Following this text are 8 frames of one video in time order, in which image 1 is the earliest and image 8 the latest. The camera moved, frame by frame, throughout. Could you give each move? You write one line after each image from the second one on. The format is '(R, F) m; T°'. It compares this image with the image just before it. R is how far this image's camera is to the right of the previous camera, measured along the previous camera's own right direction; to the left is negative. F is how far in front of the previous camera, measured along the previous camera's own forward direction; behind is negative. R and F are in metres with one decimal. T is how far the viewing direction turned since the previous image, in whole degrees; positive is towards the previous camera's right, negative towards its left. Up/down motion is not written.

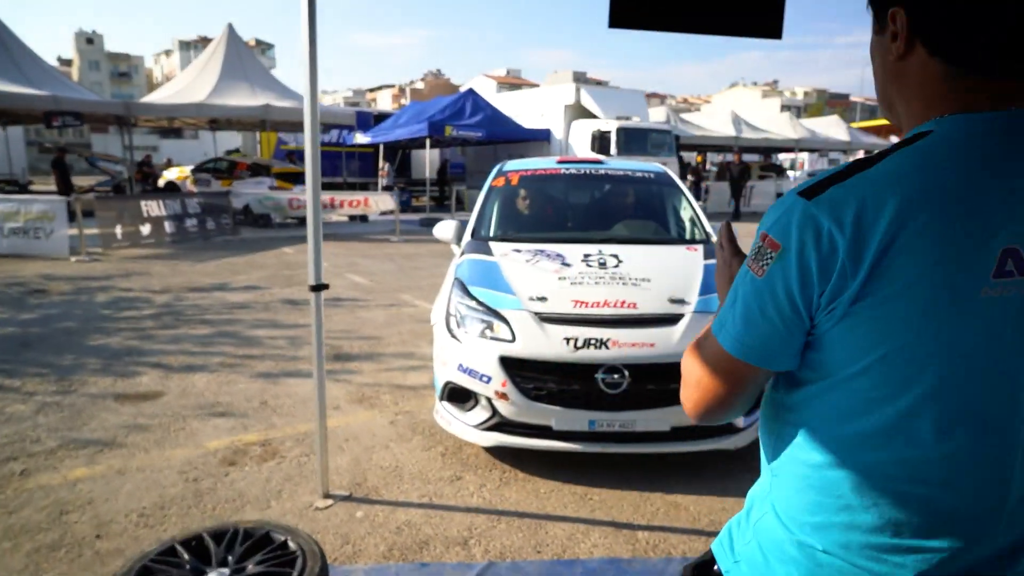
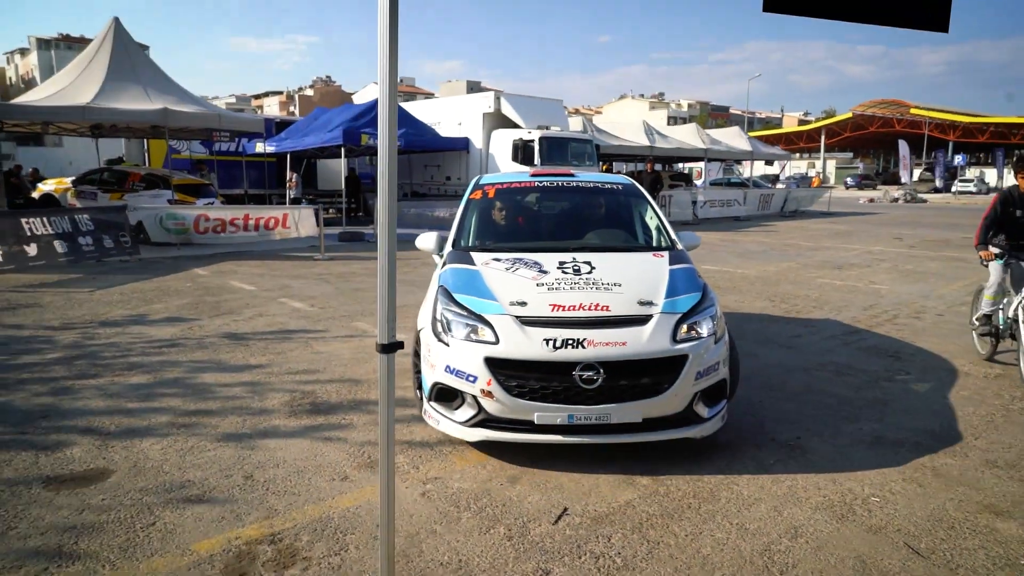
(-0.8, +0.8) m; +9°
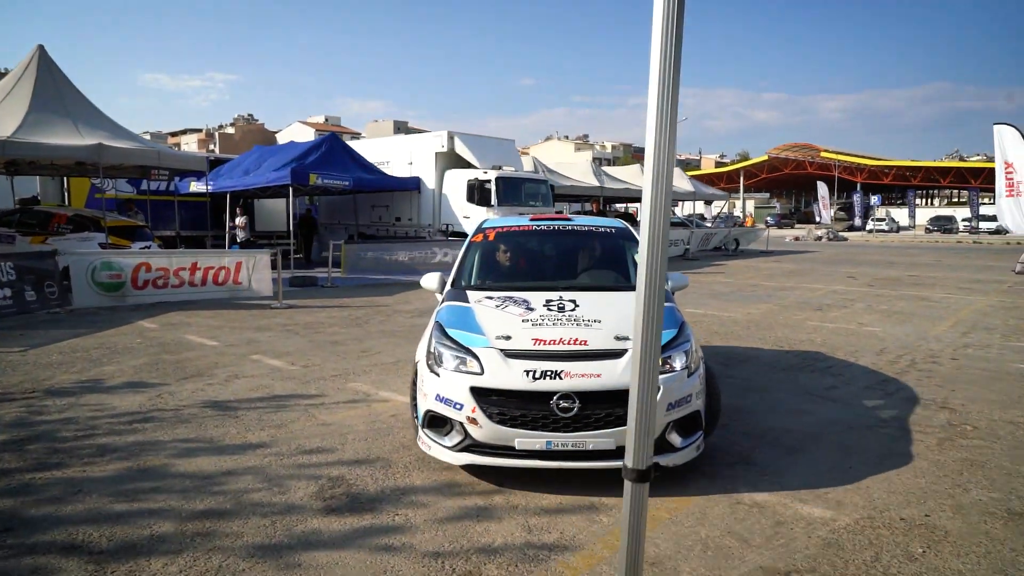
(-0.8, +0.7) m; +6°
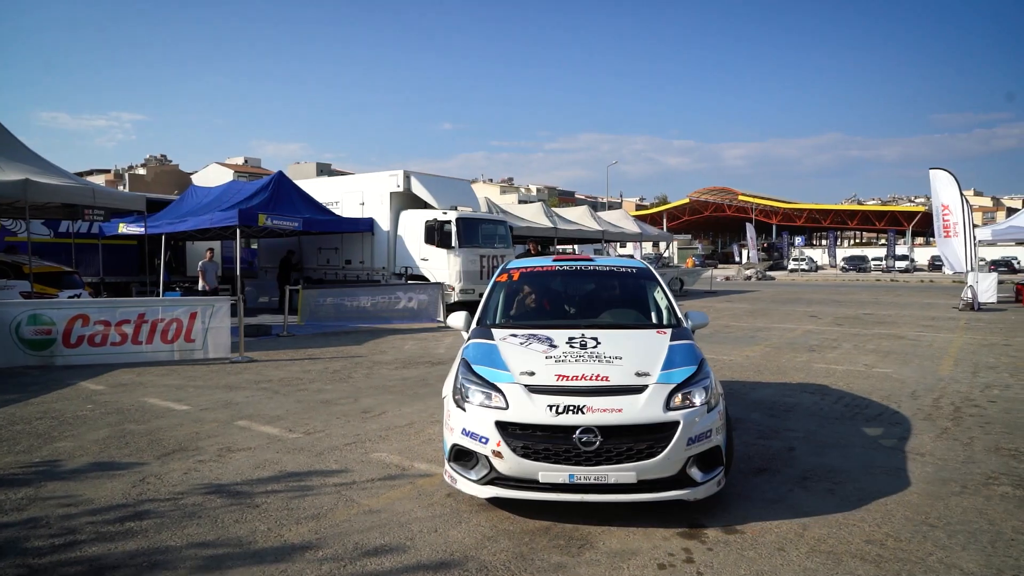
(-1.0, +0.8) m; +6°
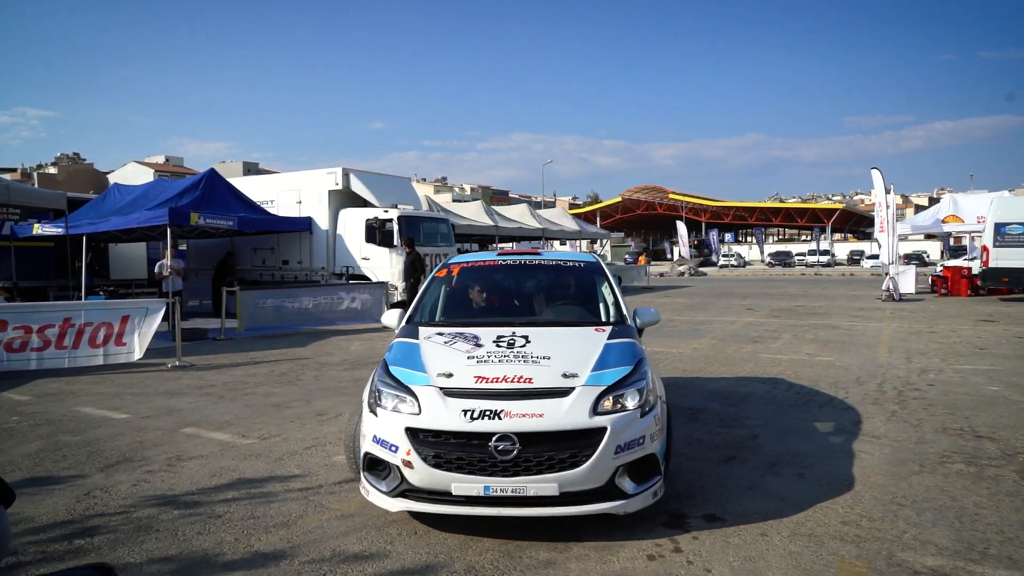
(-0.2, +0.1) m; +5°
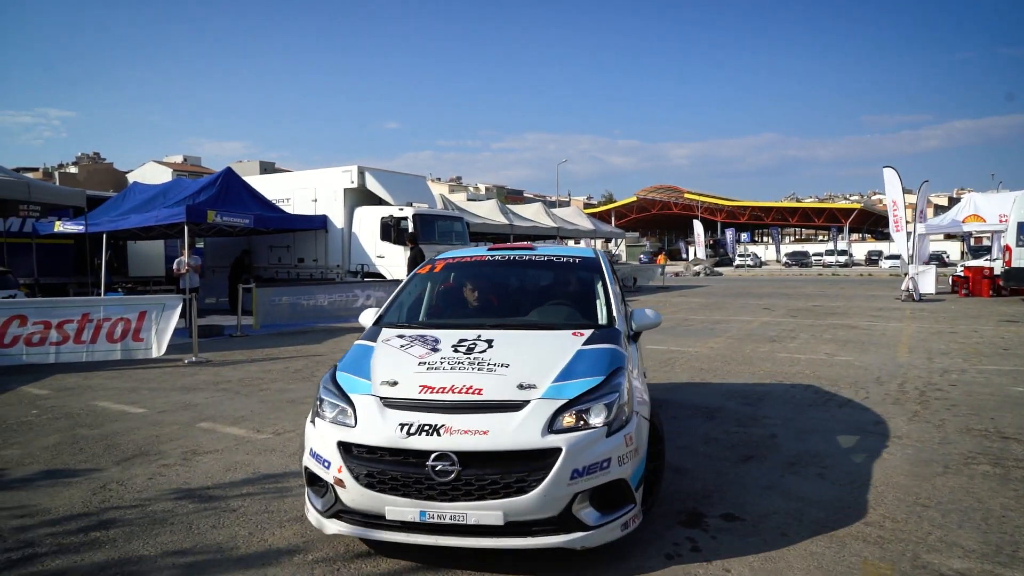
(0.0, 0.0) m; -1°
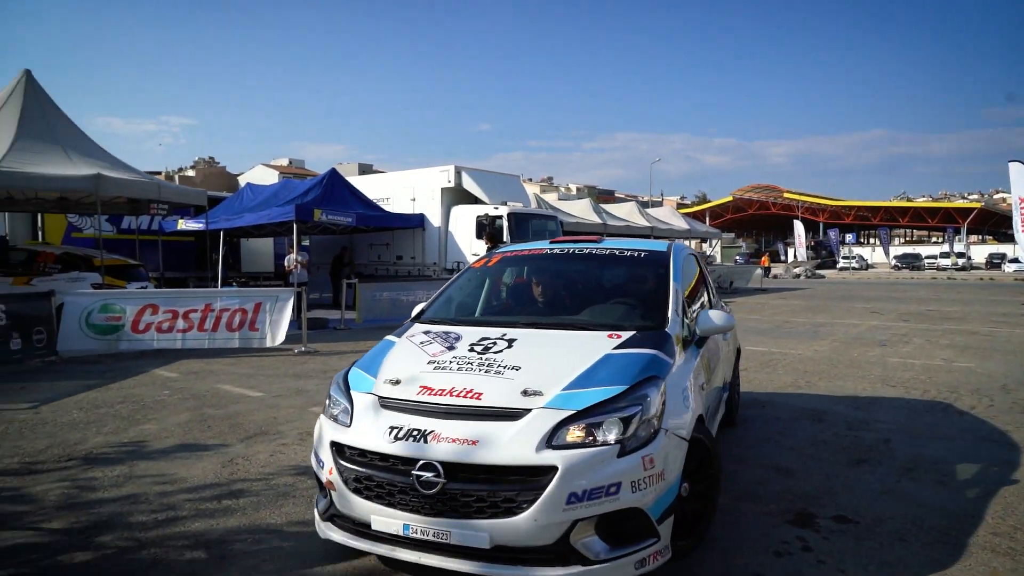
(-0.1, -0.1) m; -7°
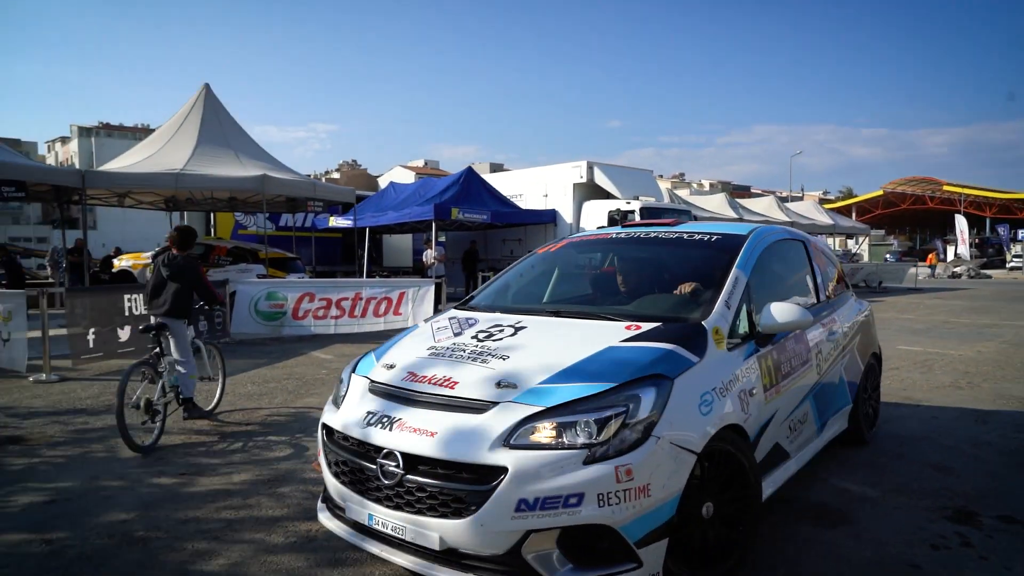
(-0.1, -0.2) m; -10°
